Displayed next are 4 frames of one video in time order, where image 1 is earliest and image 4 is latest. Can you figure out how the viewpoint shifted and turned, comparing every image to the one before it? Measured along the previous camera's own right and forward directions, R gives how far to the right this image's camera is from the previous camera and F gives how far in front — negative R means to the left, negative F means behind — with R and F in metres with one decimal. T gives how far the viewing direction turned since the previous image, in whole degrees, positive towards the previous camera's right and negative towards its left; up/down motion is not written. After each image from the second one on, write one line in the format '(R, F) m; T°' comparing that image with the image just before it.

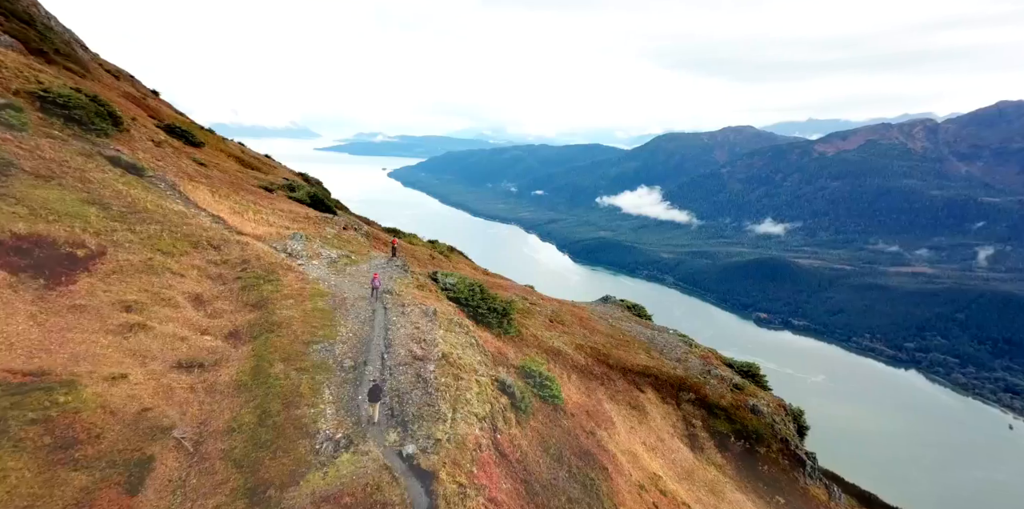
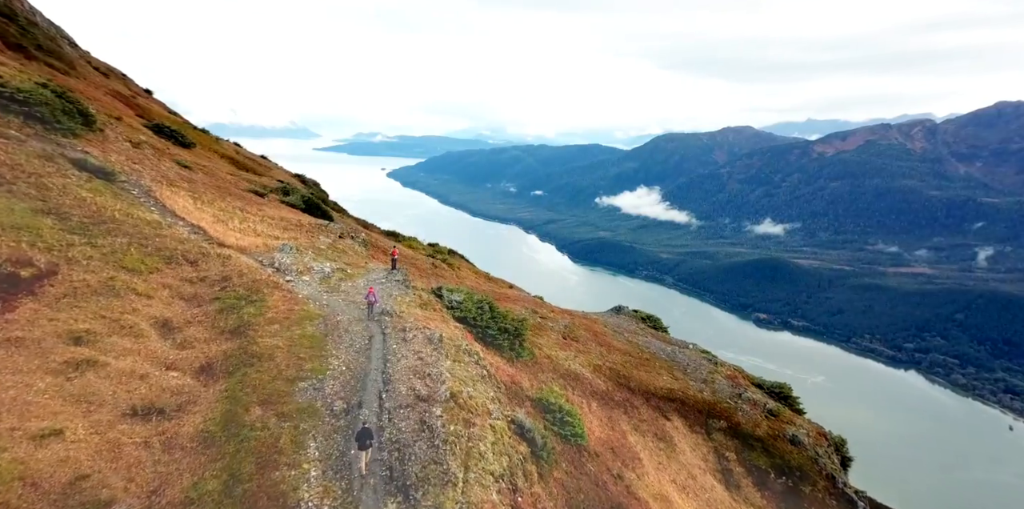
(-1.0, +3.6) m; 0°
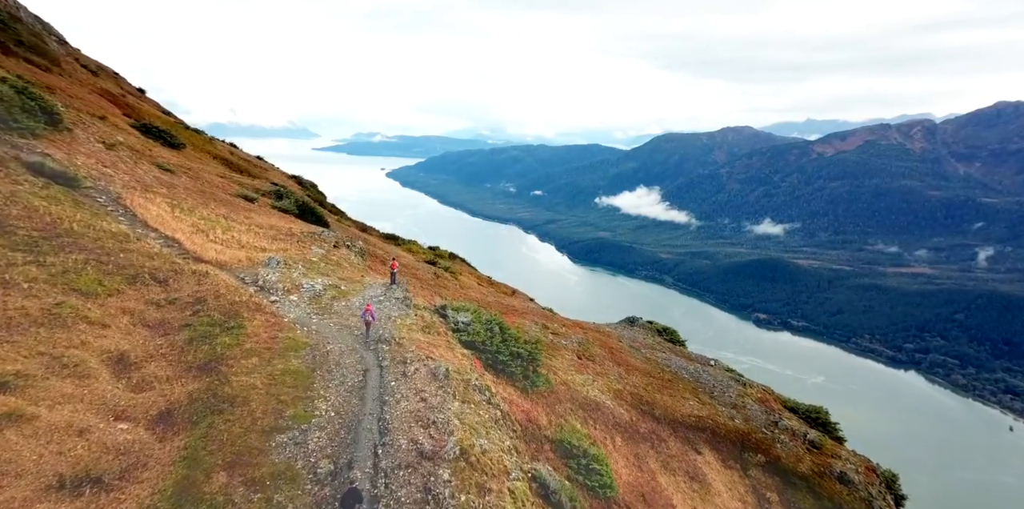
(-1.0, +3.6) m; 0°
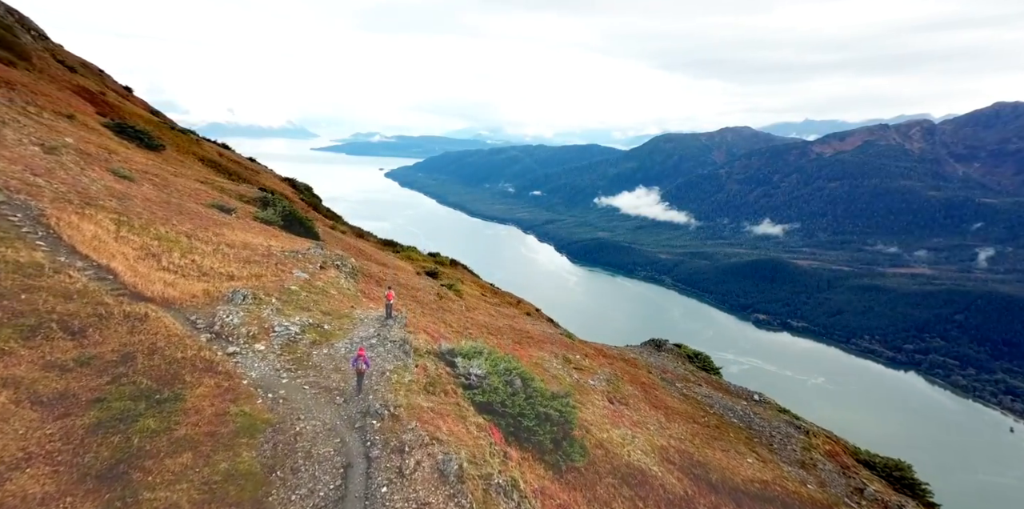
(-1.5, +6.2) m; 0°
